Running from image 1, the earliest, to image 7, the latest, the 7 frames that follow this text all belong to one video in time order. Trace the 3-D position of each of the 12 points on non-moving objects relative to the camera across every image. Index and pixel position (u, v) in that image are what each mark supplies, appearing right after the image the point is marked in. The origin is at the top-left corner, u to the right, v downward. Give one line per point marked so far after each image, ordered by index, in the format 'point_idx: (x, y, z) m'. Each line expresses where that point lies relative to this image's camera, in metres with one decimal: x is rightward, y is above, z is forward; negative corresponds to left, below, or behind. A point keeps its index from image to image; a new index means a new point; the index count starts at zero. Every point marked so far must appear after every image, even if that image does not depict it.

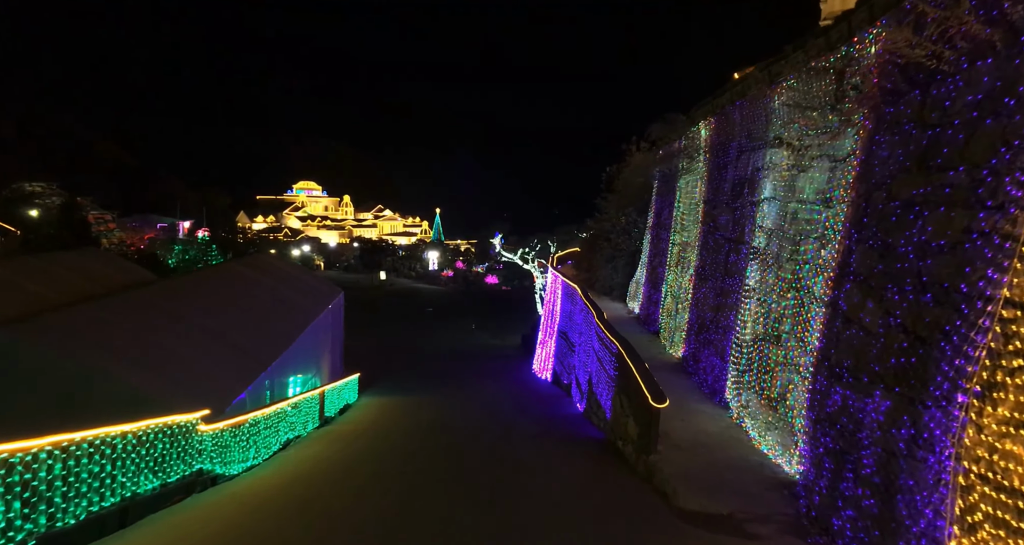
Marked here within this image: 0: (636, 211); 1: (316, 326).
0: (+3.2, +1.6, +15.3) m
1: (-3.6, -1.0, +11.0) m
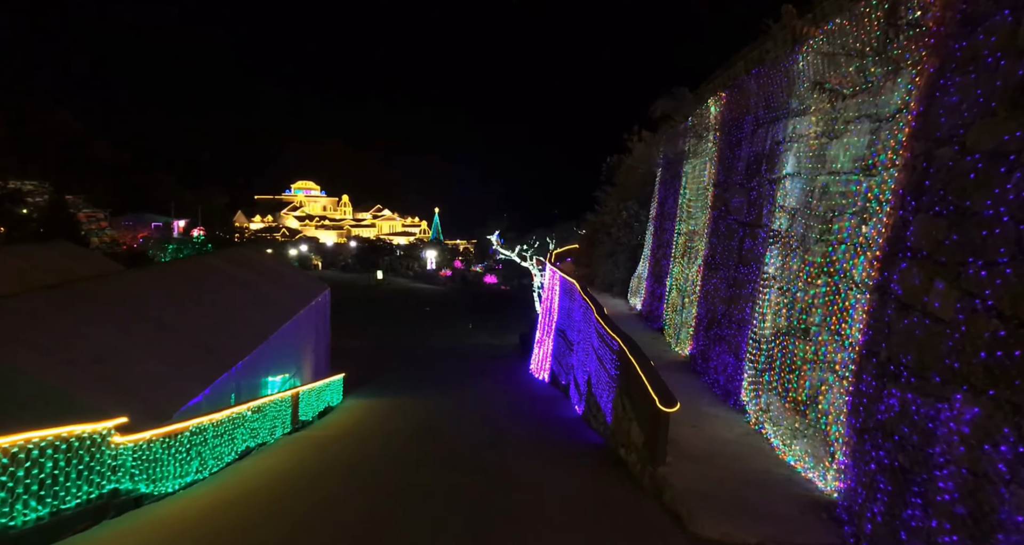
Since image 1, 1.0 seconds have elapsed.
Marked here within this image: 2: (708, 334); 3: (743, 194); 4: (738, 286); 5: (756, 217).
0: (+3.1, +1.7, +14.6) m
1: (-3.8, -0.9, +10.3) m
2: (+2.4, -0.8, +7.2) m
3: (+2.5, +0.9, +6.4) m
4: (+2.4, -0.1, +6.3) m
5: (+2.5, +0.6, +6.0) m
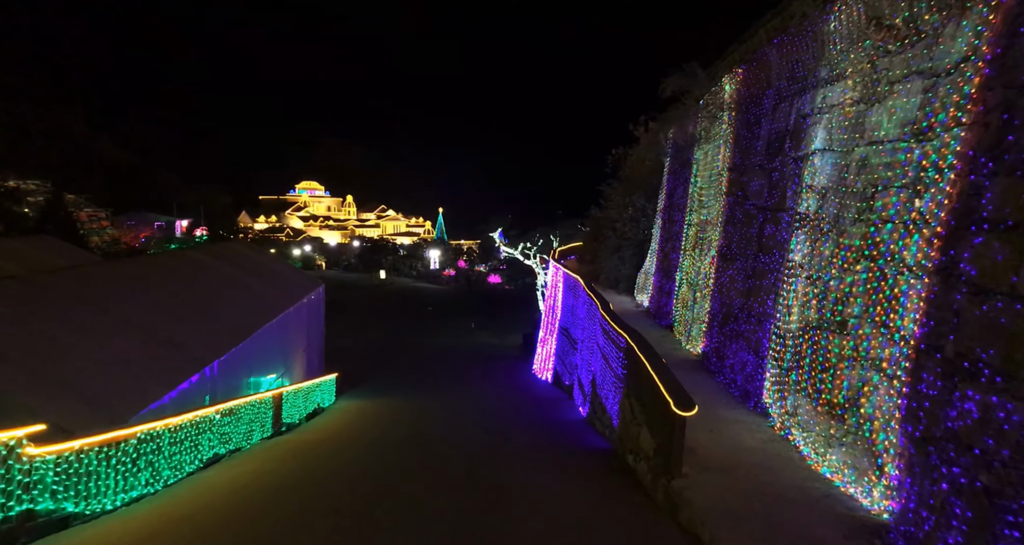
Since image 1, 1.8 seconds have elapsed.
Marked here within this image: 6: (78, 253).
0: (+3.2, +1.8, +14.0) m
1: (-3.7, -0.8, +9.7) m
2: (+2.4, -0.7, +6.6) m
3: (+2.5, +1.0, +5.8) m
4: (+2.4, 0.0, +5.8) m
5: (+2.5, +0.7, +5.4) m
6: (-6.5, +0.3, +8.9) m
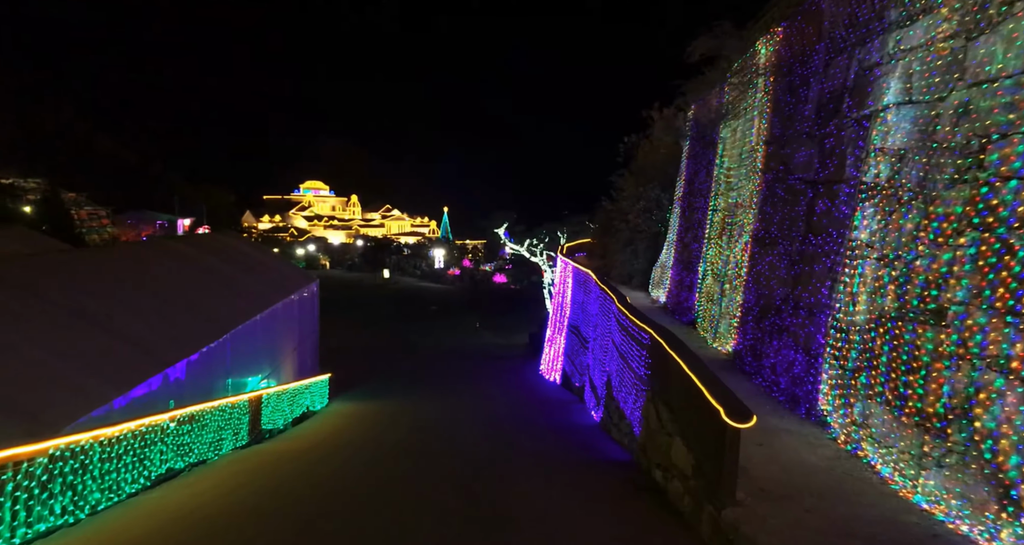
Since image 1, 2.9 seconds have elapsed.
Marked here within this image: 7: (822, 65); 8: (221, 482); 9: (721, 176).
0: (+3.3, +1.9, +13.2) m
1: (-3.6, -0.7, +9.0) m
2: (+2.4, -0.5, +5.8) m
3: (+2.6, +1.1, +5.0) m
4: (+2.5, +0.1, +4.9) m
5: (+2.5, +0.8, +4.6) m
6: (-6.4, +0.4, +8.2) m
7: (+2.6, +1.7, +4.9) m
8: (-2.4, -1.7, +4.8) m
9: (+2.8, +1.3, +8.0) m
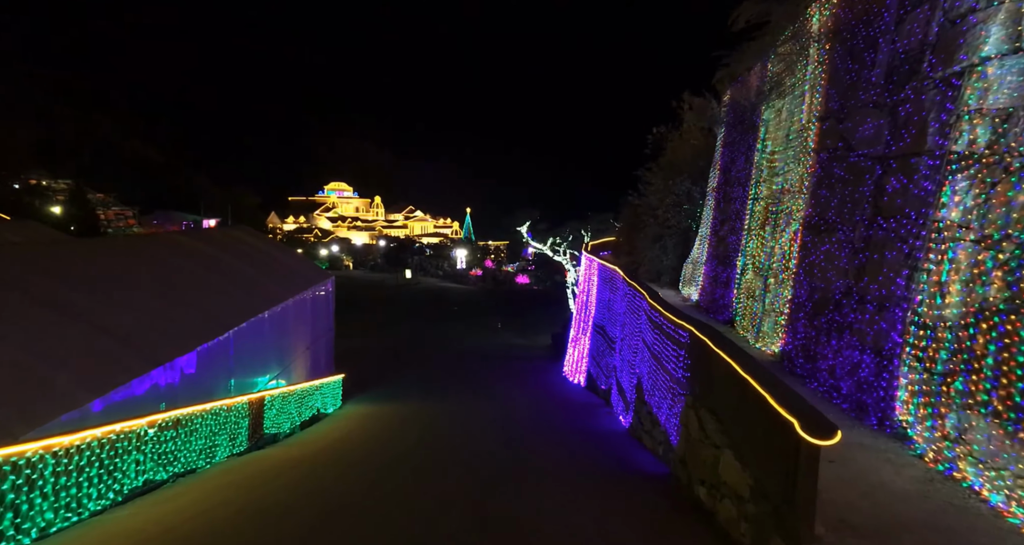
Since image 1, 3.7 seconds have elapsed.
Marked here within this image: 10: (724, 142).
0: (+3.8, +2.0, +12.5) m
1: (-3.3, -0.6, +8.5) m
2: (+2.6, -0.4, +5.1) m
3: (+2.7, +1.2, +4.4) m
4: (+2.6, +0.2, +4.3) m
5: (+2.7, +0.9, +3.9) m
6: (-6.1, +0.5, +7.8) m
7: (+2.8, +1.8, +4.3) m
8: (-2.2, -1.6, +4.3) m
9: (+3.1, +1.4, +7.3) m
10: (+3.4, +2.1, +9.6) m
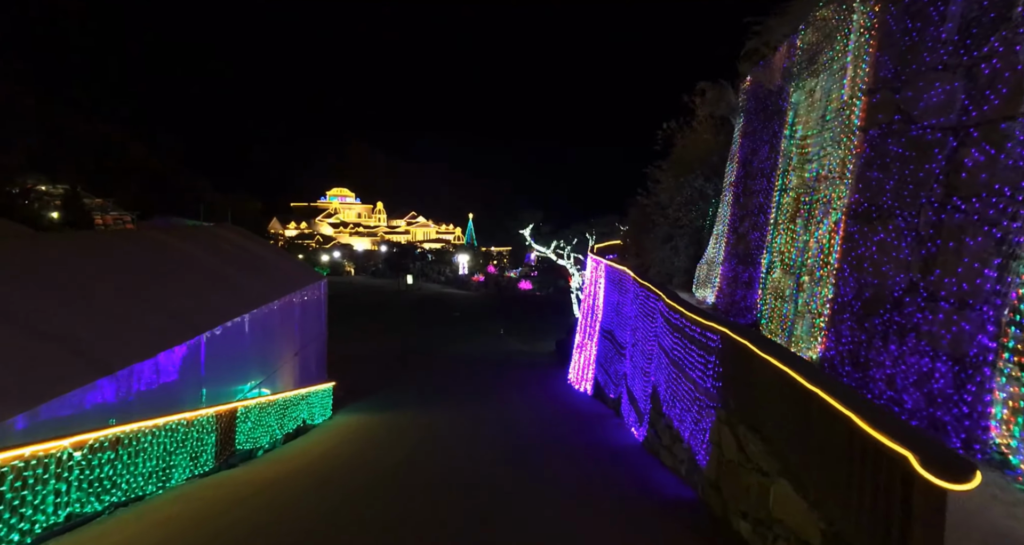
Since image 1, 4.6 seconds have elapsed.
0: (+3.8, +1.9, +11.8) m
1: (-3.3, -0.6, +7.9) m
2: (+2.7, -0.4, +4.4) m
3: (+2.8, +1.2, +3.7) m
4: (+2.7, +0.2, +3.6) m
5: (+2.7, +0.9, +3.3) m
6: (-6.1, +0.5, +7.2) m
7: (+2.8, +1.9, +3.6) m
8: (-2.2, -1.6, +3.6) m
9: (+3.1, +1.4, +6.6) m
10: (+3.5, +2.1, +8.9) m
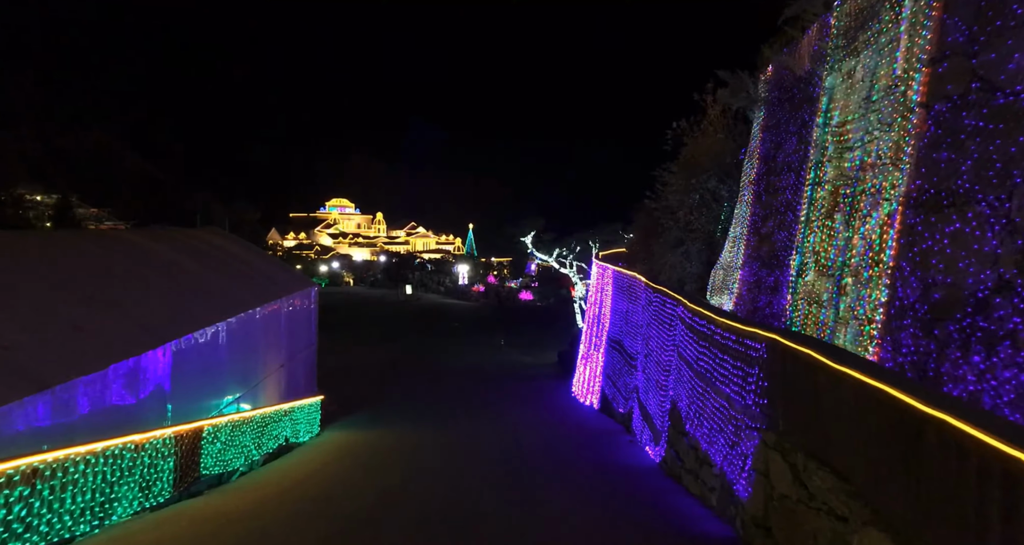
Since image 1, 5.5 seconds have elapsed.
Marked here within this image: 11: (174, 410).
0: (+3.9, +1.8, +11.2) m
1: (-3.2, -0.6, +7.2) m
2: (+2.7, -0.4, +3.7) m
3: (+2.8, +1.3, +3.0) m
4: (+2.7, +0.3, +2.9) m
5: (+2.7, +1.0, +2.6) m
6: (-6.1, +0.5, +6.5) m
7: (+2.8, +1.9, +3.0) m
8: (-2.1, -1.5, +2.9) m
9: (+3.2, +1.4, +6.0) m
10: (+3.5, +2.0, +8.3) m
11: (-3.2, -1.3, +5.6) m
